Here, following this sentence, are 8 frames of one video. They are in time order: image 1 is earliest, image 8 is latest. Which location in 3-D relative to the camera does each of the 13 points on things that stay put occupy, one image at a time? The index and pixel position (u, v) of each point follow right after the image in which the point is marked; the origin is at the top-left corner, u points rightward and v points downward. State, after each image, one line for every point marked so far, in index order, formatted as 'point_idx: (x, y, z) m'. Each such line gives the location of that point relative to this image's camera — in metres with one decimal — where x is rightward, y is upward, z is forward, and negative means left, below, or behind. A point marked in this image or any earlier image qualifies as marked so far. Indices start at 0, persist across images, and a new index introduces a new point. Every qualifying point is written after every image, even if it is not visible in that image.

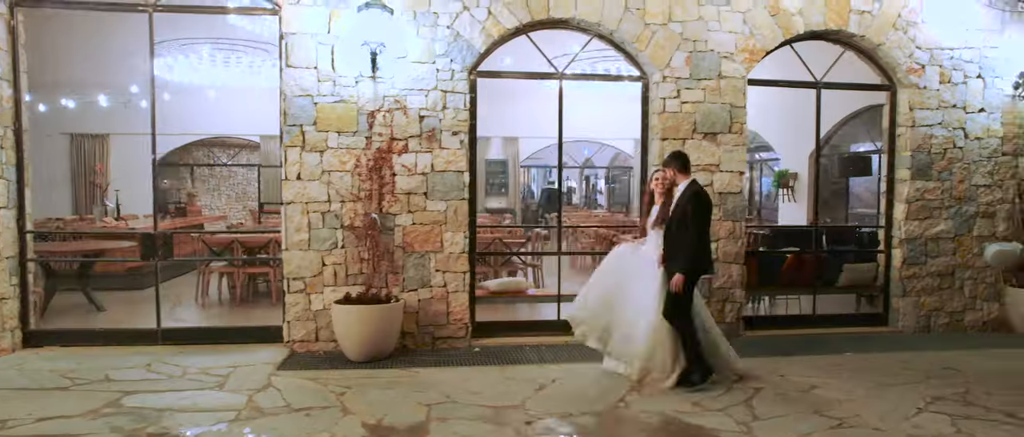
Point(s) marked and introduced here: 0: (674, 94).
0: (+1.1, +0.9, +4.5) m
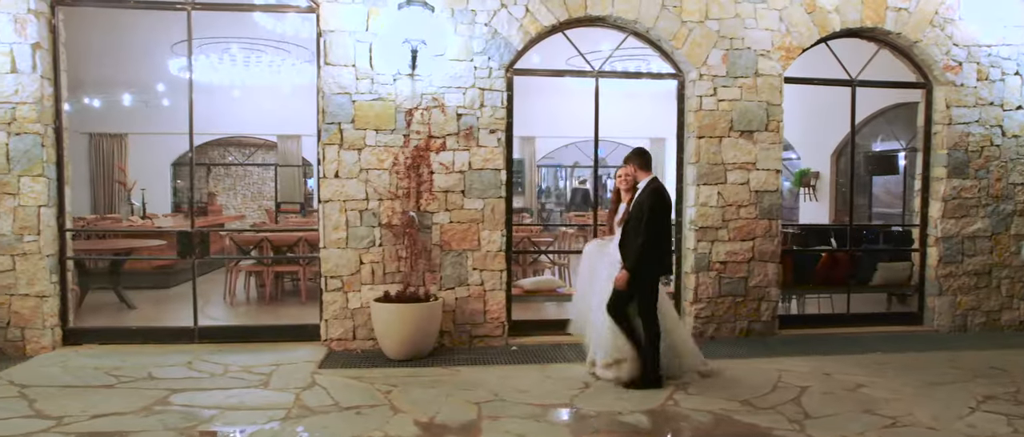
0: (+1.4, +0.9, +4.4) m
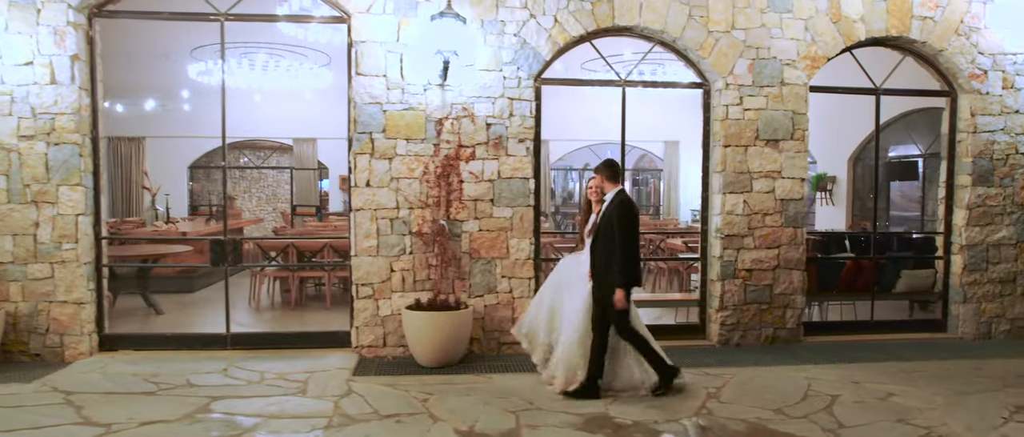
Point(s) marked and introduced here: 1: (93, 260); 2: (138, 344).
0: (+1.6, +0.8, +4.5) m
1: (-2.8, -0.3, +4.2) m
2: (-2.5, -0.8, +4.3) m
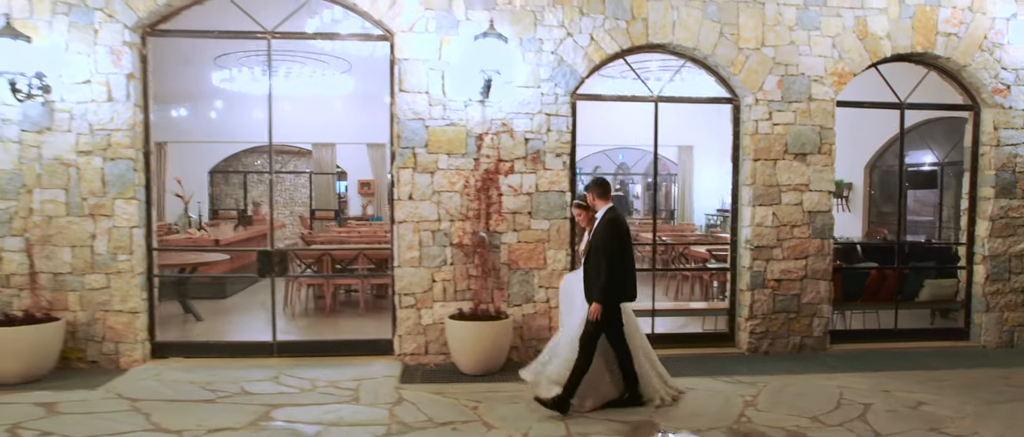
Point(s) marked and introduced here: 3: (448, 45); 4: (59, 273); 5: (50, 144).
0: (+1.8, +0.7, +4.6) m
1: (-2.5, -0.4, +4.4) m
2: (-2.3, -0.9, +4.4) m
3: (-0.4, +1.2, +4.3) m
4: (-3.0, -0.4, +4.2) m
5: (-3.0, +0.5, +4.1) m
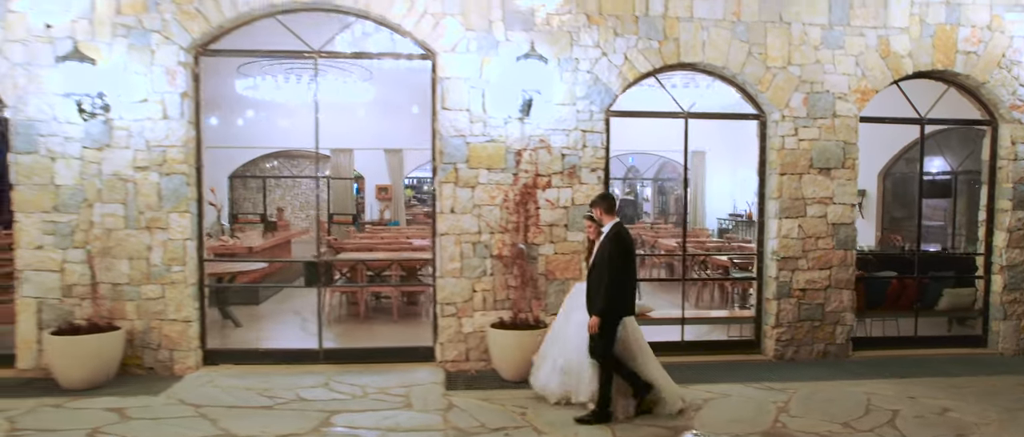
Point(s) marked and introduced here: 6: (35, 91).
0: (+2.1, +0.6, +4.8) m
1: (-2.2, -0.4, +4.5) m
2: (-2.0, -1.0, +4.6) m
3: (-0.2, +1.1, +4.5) m
4: (-2.7, -0.4, +4.4) m
5: (-2.7, +0.4, +4.3) m
6: (-3.2, +0.8, +4.3) m
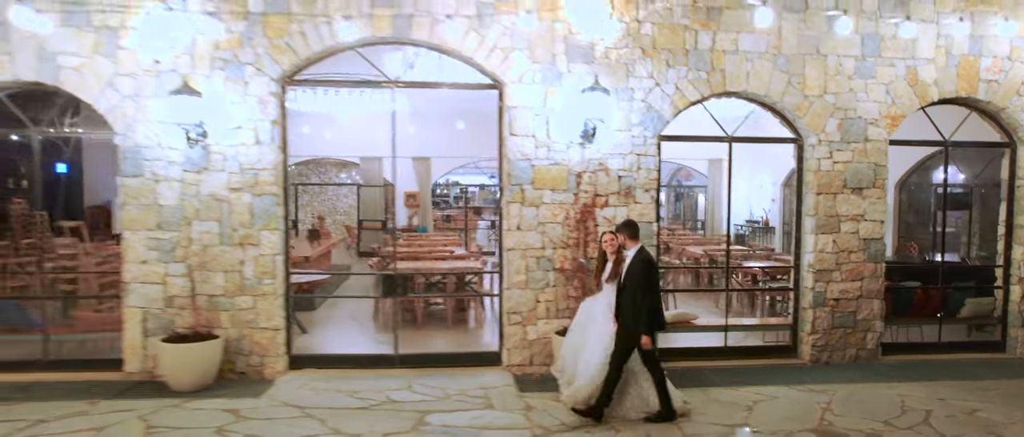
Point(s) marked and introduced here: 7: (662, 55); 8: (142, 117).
0: (+2.6, +0.5, +5.2) m
1: (-1.8, -0.6, +5.0) m
2: (-1.5, -1.1, +5.0) m
3: (+0.3, +0.9, +4.9) m
4: (-2.2, -0.6, +4.8) m
5: (-2.3, +0.3, +4.7) m
6: (-2.7, +0.7, +4.7) m
7: (+1.2, +1.3, +4.9) m
8: (-2.7, +0.7, +4.7) m
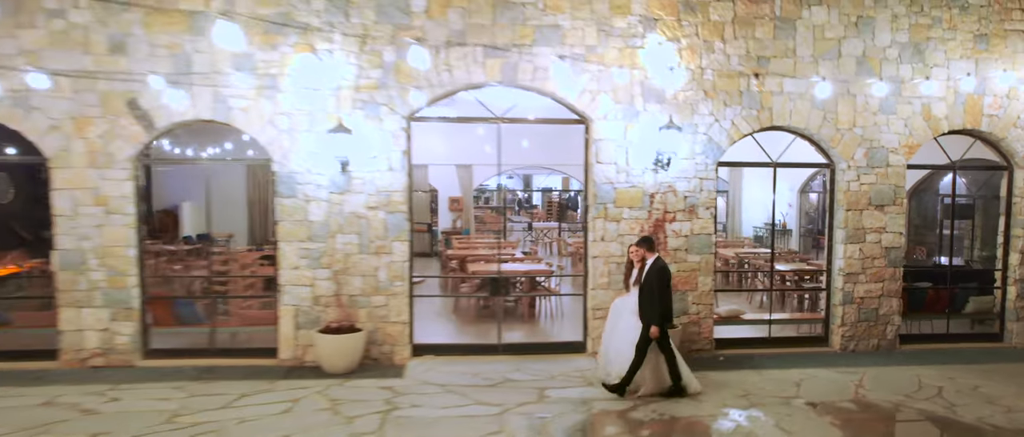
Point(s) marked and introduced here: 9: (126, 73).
0: (+3.4, +0.4, +6.2) m
1: (-1.0, -0.7, +6.0) m
2: (-0.7, -1.3, +6.1) m
3: (+1.1, +0.8, +5.9) m
4: (-1.4, -0.7, +5.8) m
5: (-1.5, +0.1, +5.8) m
6: (-1.9, +0.6, +5.7) m
7: (+2.0, +1.1, +6.0) m
8: (-1.9, +0.6, +5.7) m
9: (-3.4, +1.3, +5.6) m
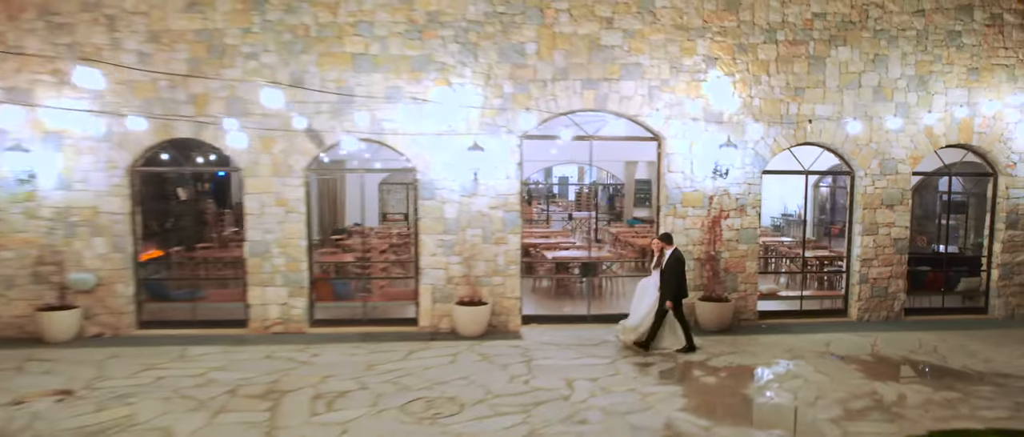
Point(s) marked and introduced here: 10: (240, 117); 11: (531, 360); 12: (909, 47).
0: (+4.4, +0.4, +7.8) m
1: (+0.1, -0.7, +7.6) m
2: (+0.3, -1.2, +7.7) m
3: (+2.1, +0.9, +7.5) m
4: (-0.4, -0.7, +7.4) m
5: (-0.4, +0.2, +7.4) m
6: (-0.9, +0.6, +7.3) m
7: (+3.0, +1.2, +7.5) m
8: (-0.9, +0.7, +7.3) m
9: (-2.3, +1.3, +7.2) m
10: (-3.0, +1.1, +7.1) m
11: (+0.2, -1.4, +6.3) m
12: (+4.8, +2.1, +7.7) m
